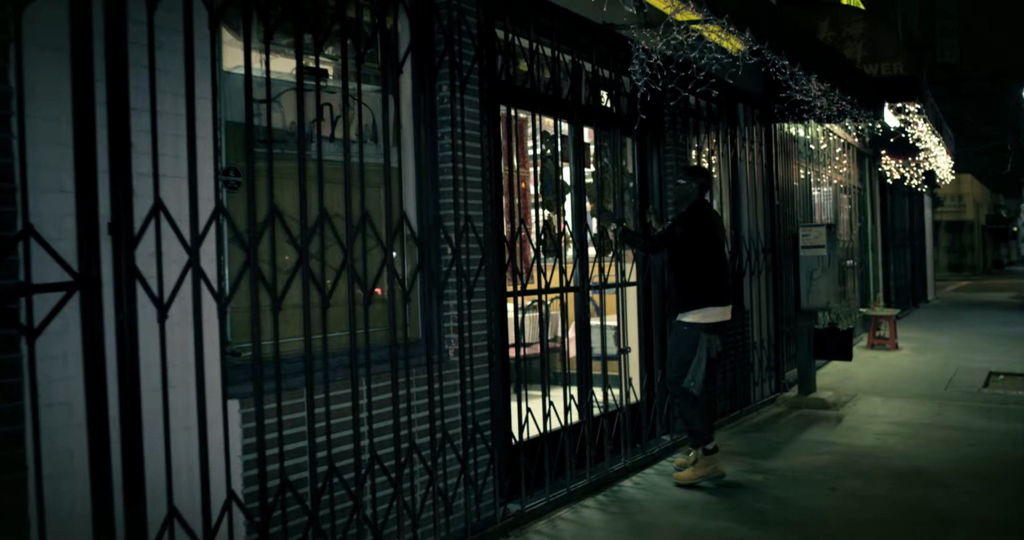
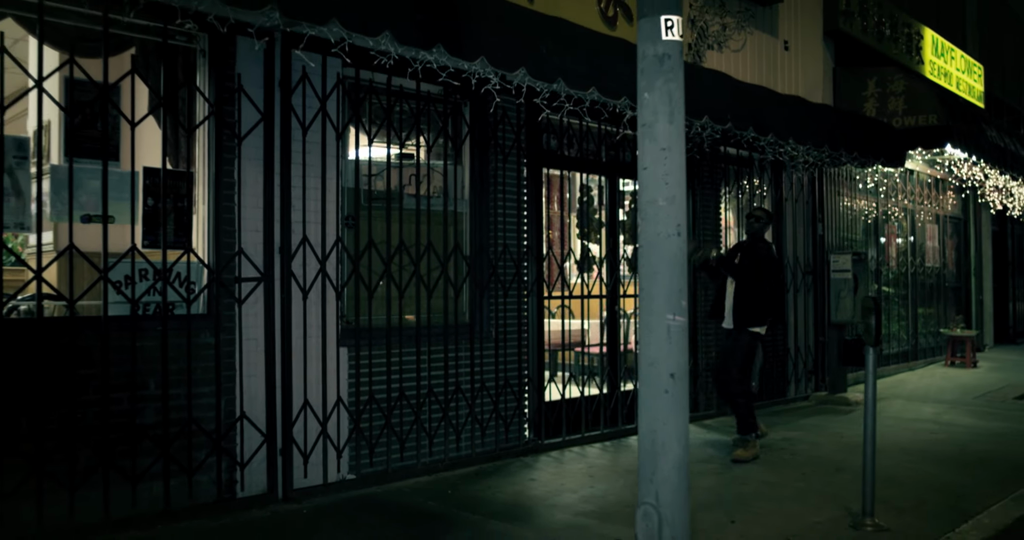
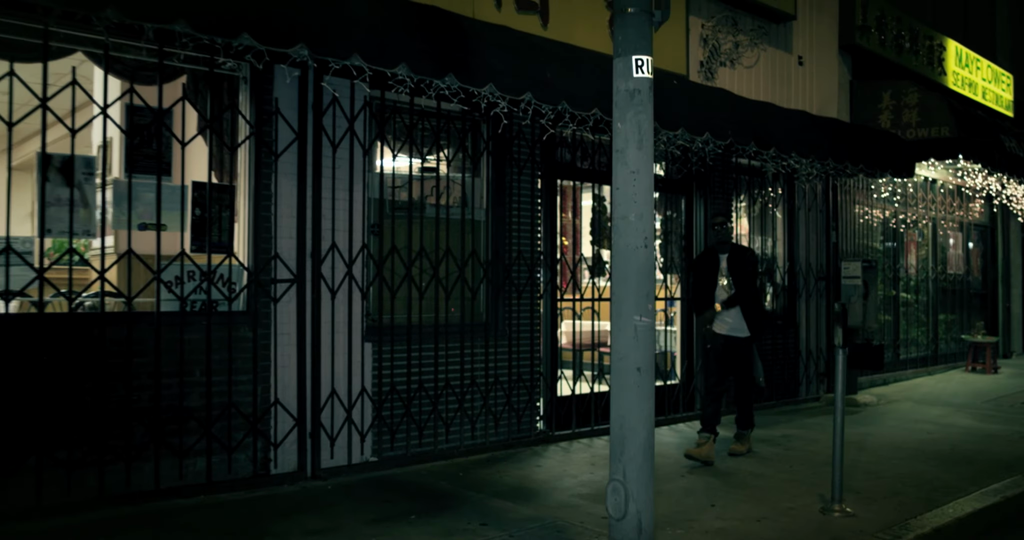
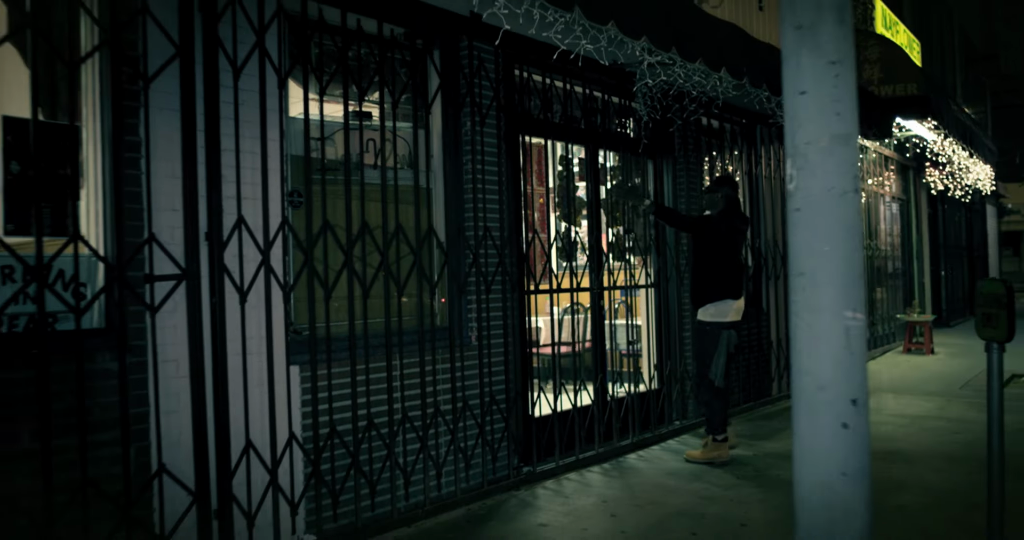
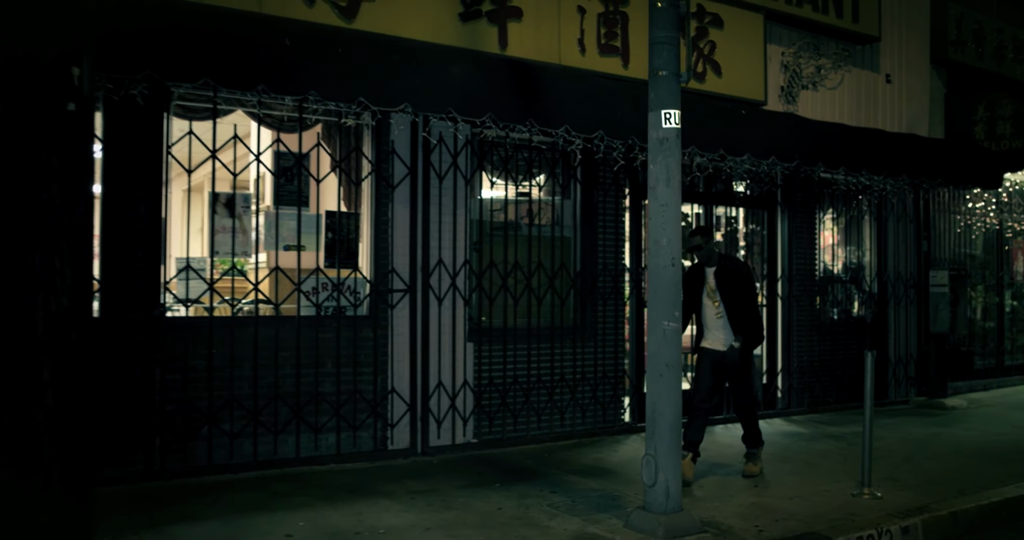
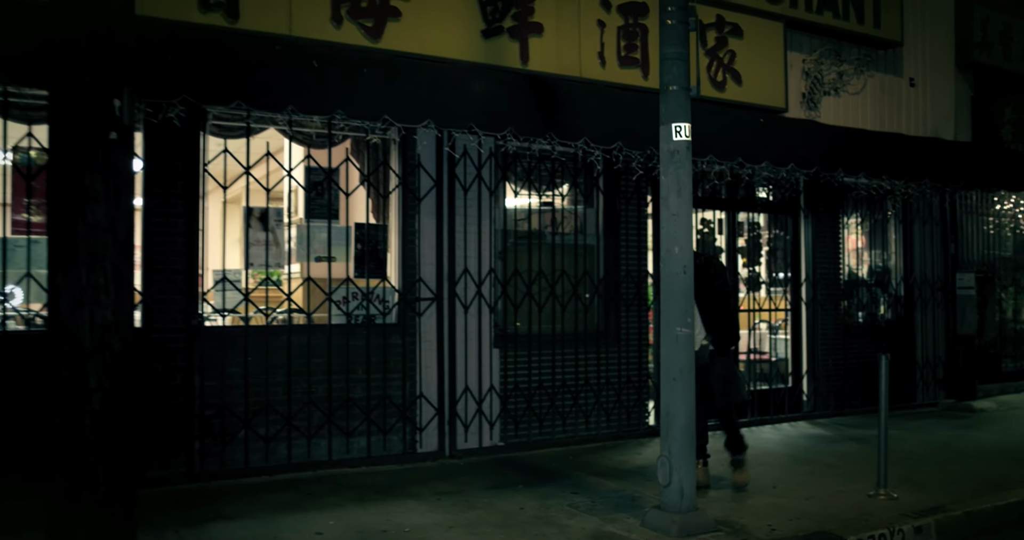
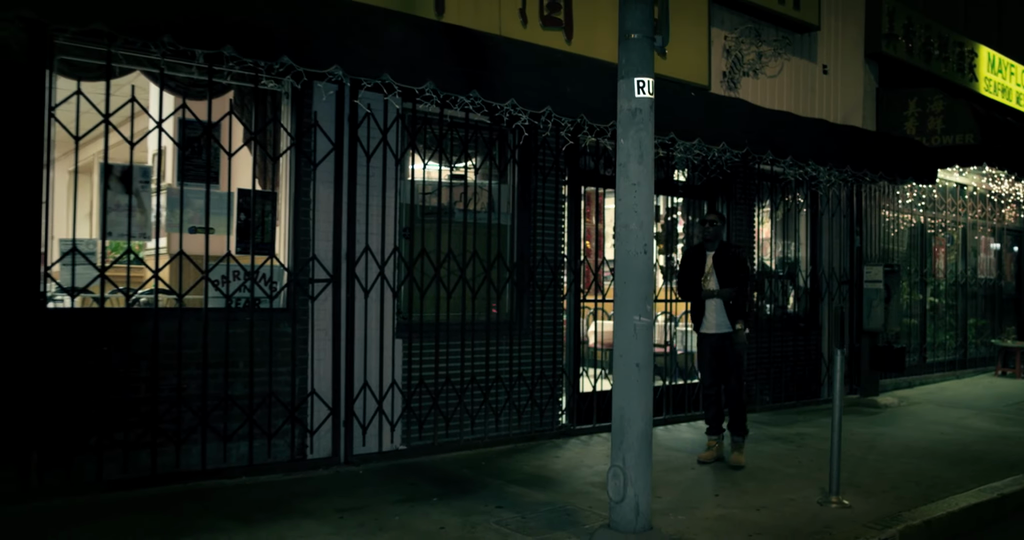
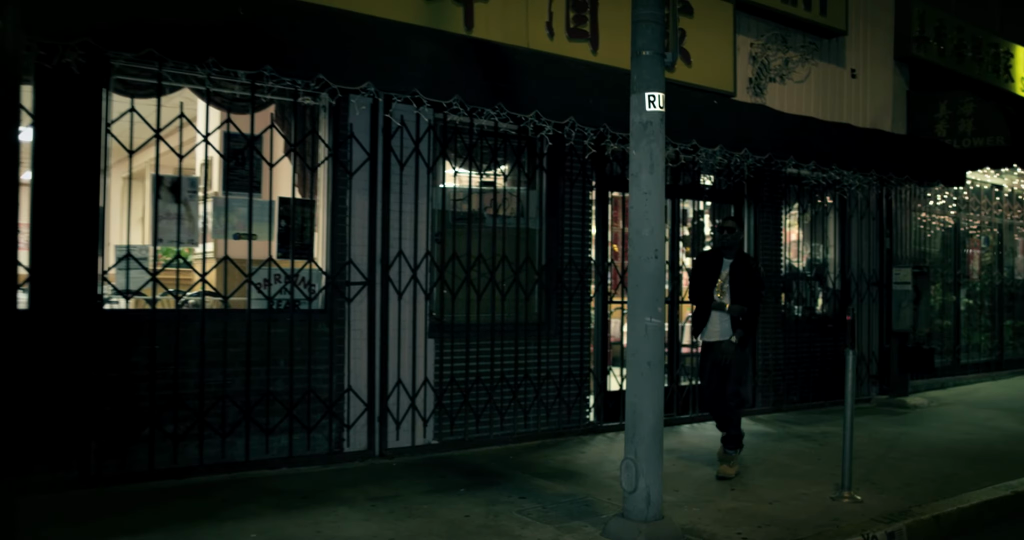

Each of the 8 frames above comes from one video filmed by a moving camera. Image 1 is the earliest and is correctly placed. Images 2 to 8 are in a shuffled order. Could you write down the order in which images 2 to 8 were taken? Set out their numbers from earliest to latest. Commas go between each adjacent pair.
4, 2, 3, 7, 8, 5, 6
